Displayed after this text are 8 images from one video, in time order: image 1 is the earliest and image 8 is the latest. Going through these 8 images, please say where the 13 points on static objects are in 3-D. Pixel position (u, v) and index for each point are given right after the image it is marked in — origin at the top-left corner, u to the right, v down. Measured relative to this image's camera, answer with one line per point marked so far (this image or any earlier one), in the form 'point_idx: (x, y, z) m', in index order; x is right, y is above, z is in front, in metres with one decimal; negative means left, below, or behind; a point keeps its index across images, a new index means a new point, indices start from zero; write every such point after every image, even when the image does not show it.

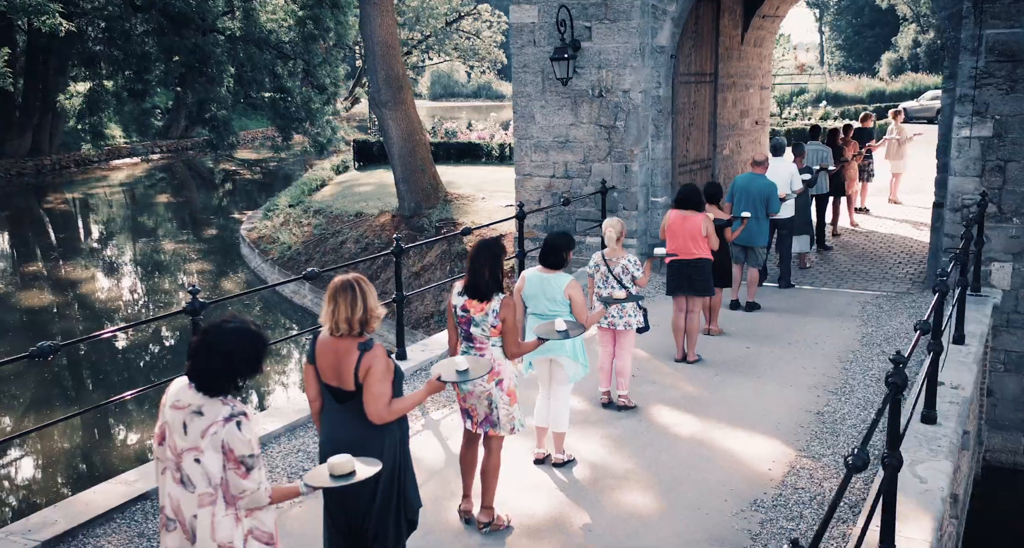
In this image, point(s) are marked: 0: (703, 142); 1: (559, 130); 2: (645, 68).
0: (+2.2, +1.5, +10.3) m
1: (+0.5, +1.5, +9.4) m
2: (+1.4, +2.1, +9.0) m
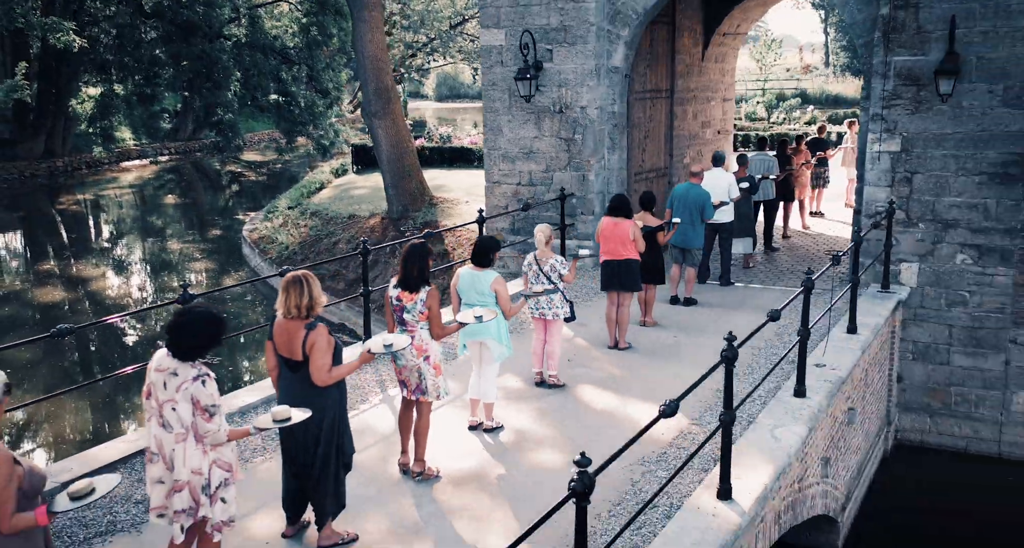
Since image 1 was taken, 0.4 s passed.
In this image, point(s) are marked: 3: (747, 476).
0: (+1.9, +1.6, +11.2) m
1: (+0.1, +1.5, +10.4) m
2: (+1.0, +2.1, +10.0) m
3: (+1.3, -1.1, +4.8) m
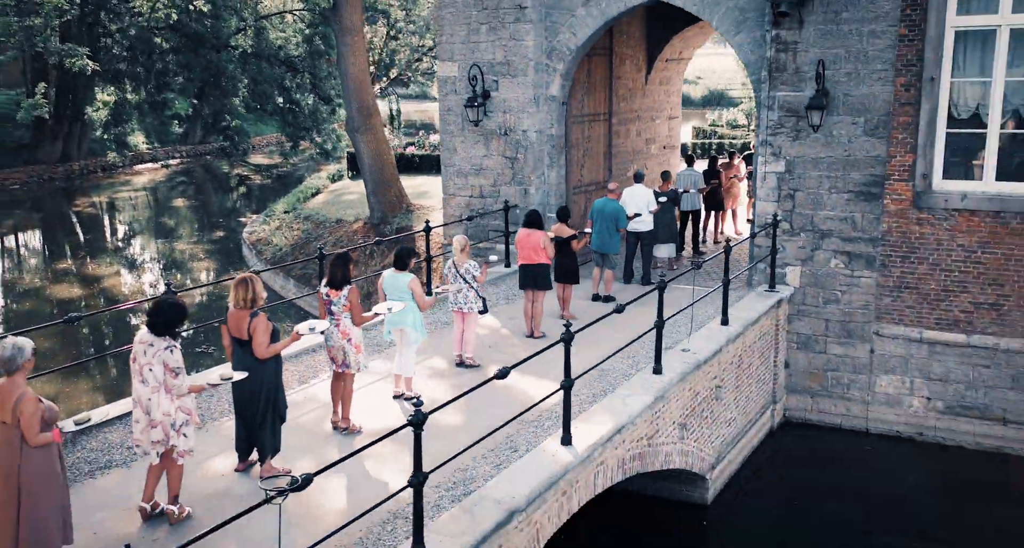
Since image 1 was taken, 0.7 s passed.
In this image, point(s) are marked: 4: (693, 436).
0: (+1.2, +1.5, +12.8) m
1: (-0.5, +1.5, +11.9) m
2: (+0.4, +2.1, +11.6) m
3: (+0.5, -1.1, +6.4) m
4: (+1.7, -1.5, +8.1) m
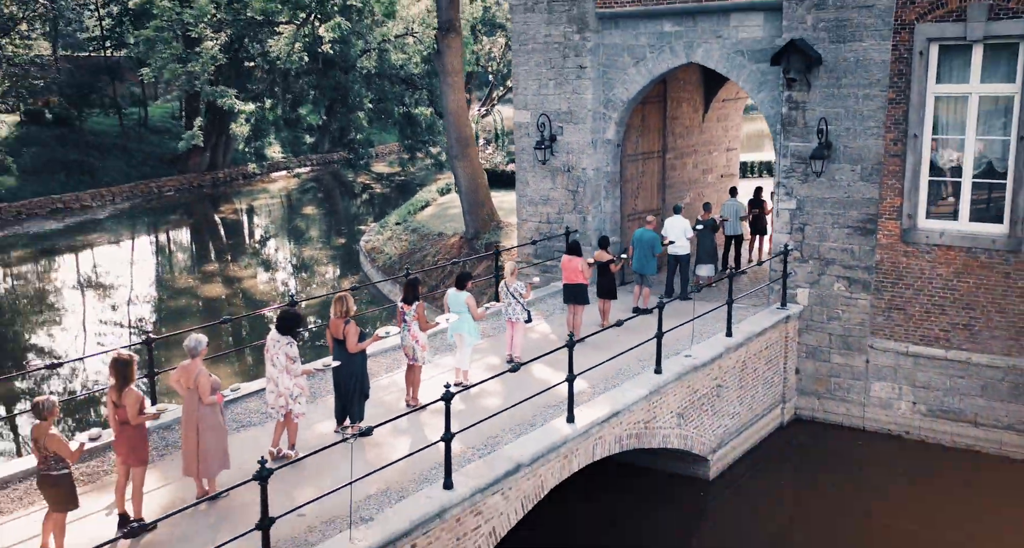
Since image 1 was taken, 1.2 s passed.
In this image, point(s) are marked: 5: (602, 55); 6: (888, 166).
0: (+2.3, +1.3, +14.9) m
1: (+0.5, +1.3, +14.3) m
2: (+1.3, +1.9, +13.8) m
3: (+0.7, -1.4, +8.6) m
4: (+2.1, -1.7, +10.2) m
5: (+1.4, +3.3, +13.4) m
6: (+4.8, +1.4, +11.4) m
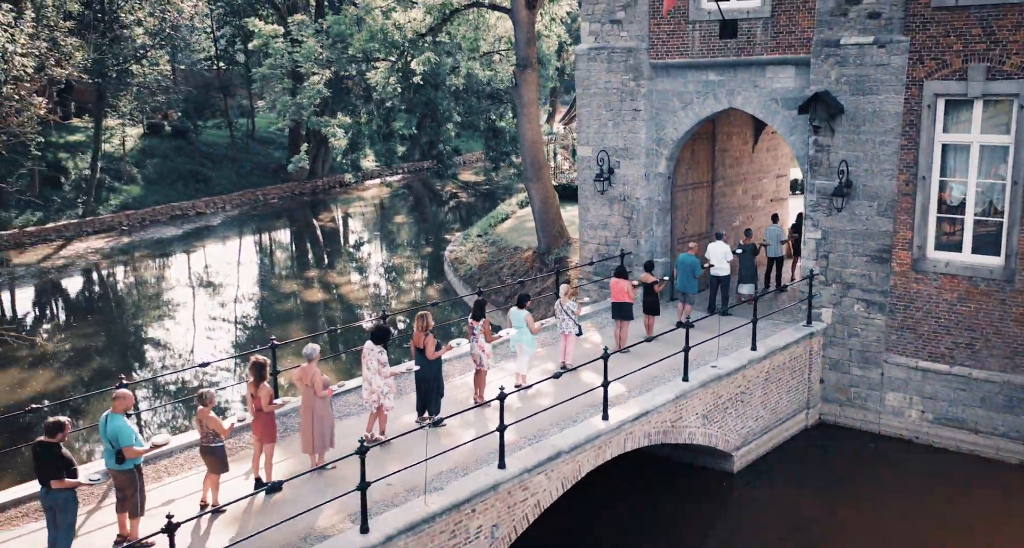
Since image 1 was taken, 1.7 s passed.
0: (+3.5, +1.0, +16.7) m
1: (+1.6, +1.0, +16.2) m
2: (+2.4, +1.6, +15.7) m
3: (+1.3, -1.7, +10.6) m
4: (+2.7, -2.0, +12.0) m
5: (+2.5, +3.0, +15.3) m
6: (+5.7, +1.0, +13.0) m
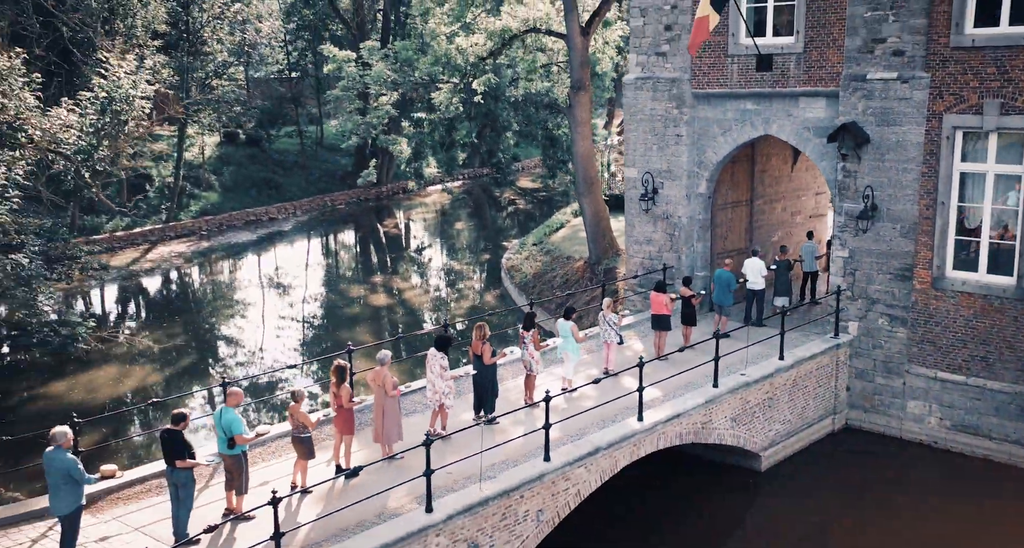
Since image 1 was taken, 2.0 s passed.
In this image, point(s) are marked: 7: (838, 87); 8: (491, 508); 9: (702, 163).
0: (+4.6, +0.7, +17.9) m
1: (+2.6, +0.8, +17.5) m
2: (+3.4, +1.3, +16.9) m
3: (+1.9, -1.9, +11.9) m
4: (+3.4, -2.3, +13.2) m
5: (+3.4, +2.8, +16.5) m
6: (+6.4, +0.7, +14.0) m
7: (+5.4, +3.1, +14.6) m
8: (-0.2, -2.5, +9.6) m
9: (+3.6, +2.1, +16.7) m
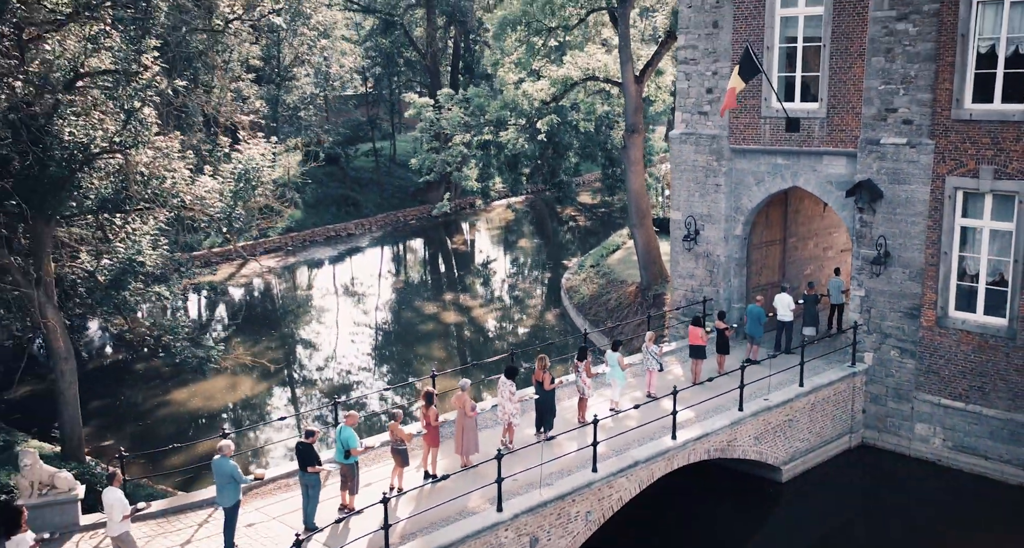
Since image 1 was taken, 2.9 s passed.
0: (+5.9, 0.0, +20.0) m
1: (+3.9, +0.1, +19.8) m
2: (+4.7, +0.6, +19.2) m
3: (+2.8, -2.6, +14.3) m
4: (+4.4, -3.0, +15.5) m
5: (+4.7, +2.1, +18.8) m
6: (+7.5, 0.0, +16.0) m
7: (+6.5, +2.4, +16.8) m
8: (+0.5, -3.2, +12.1) m
9: (+4.8, +1.4, +18.9) m
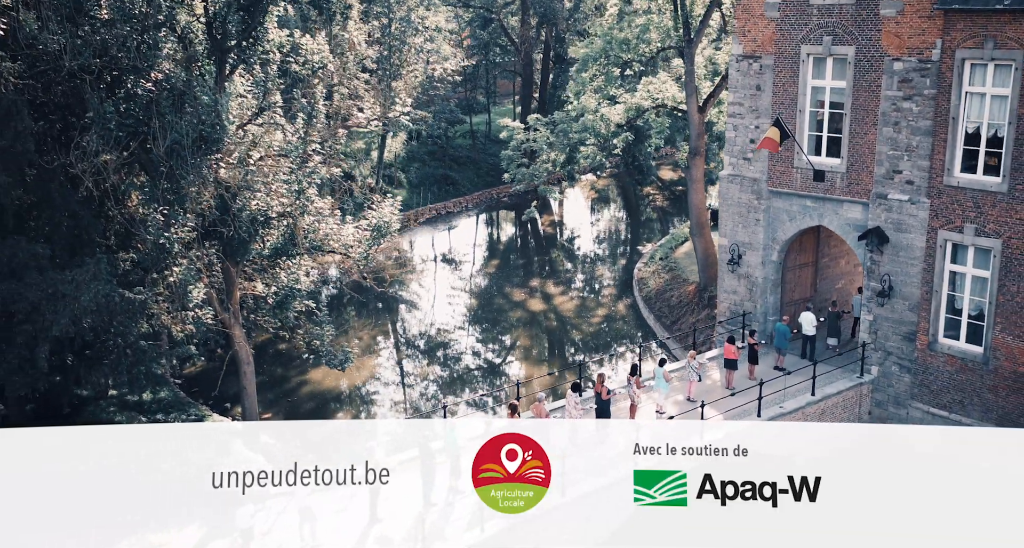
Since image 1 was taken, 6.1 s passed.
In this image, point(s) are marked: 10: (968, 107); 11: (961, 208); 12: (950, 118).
0: (+7.9, -0.4, +23.7) m
1: (+5.9, -0.3, +23.7) m
2: (+6.6, +0.2, +23.0) m
3: (+4.2, -3.3, +18.6) m
4: (+5.9, -3.7, +19.6) m
5: (+6.5, +1.6, +22.5) m
6: (+9.0, -0.7, +19.6) m
7: (+8.1, +1.7, +20.3) m
8: (+1.7, -4.1, +16.7) m
9: (+6.7, +0.9, +22.7) m
10: (+9.3, +3.4, +18.1) m
11: (+9.3, +1.4, +18.5) m
12: (+9.0, +3.2, +18.4) m
